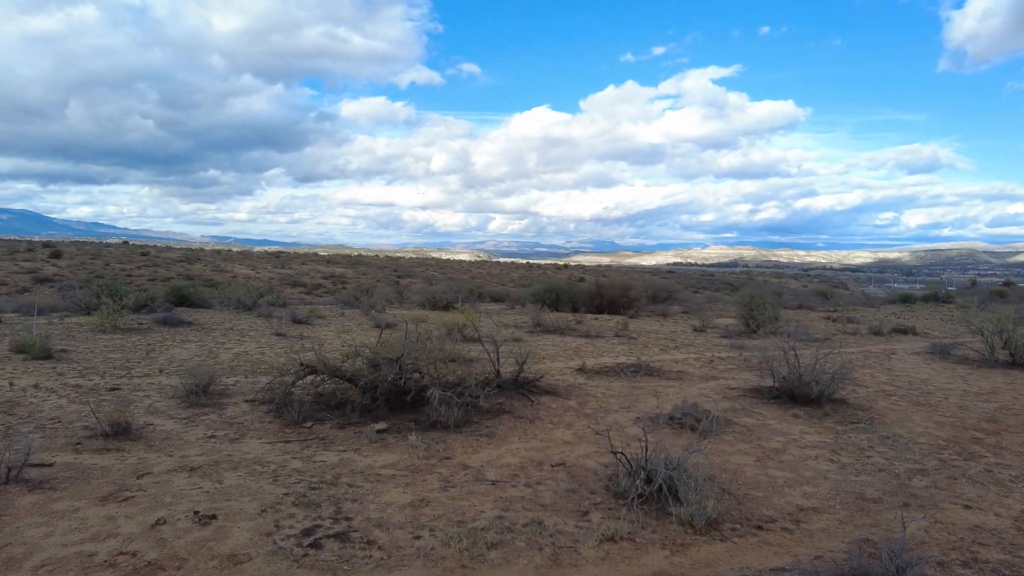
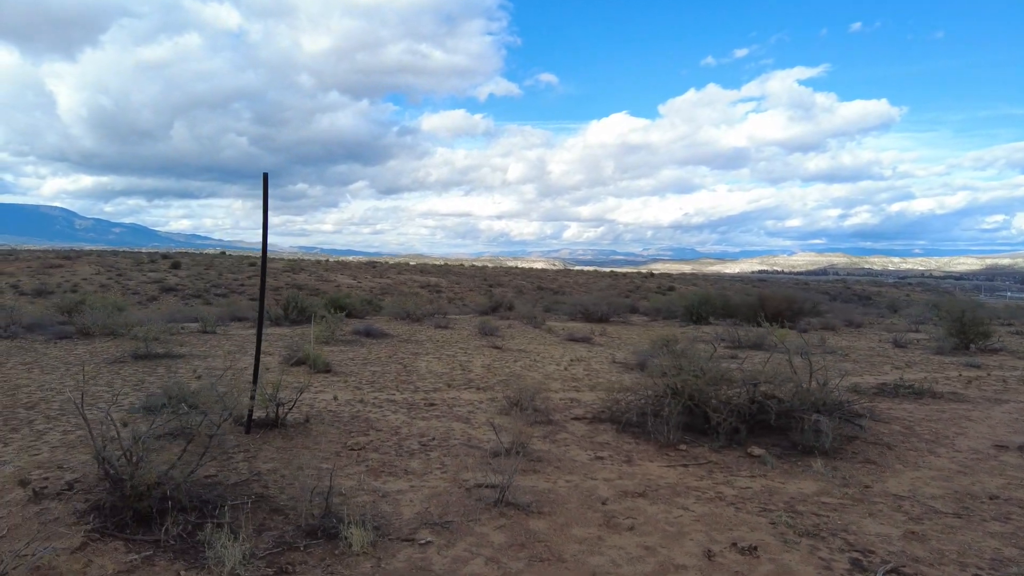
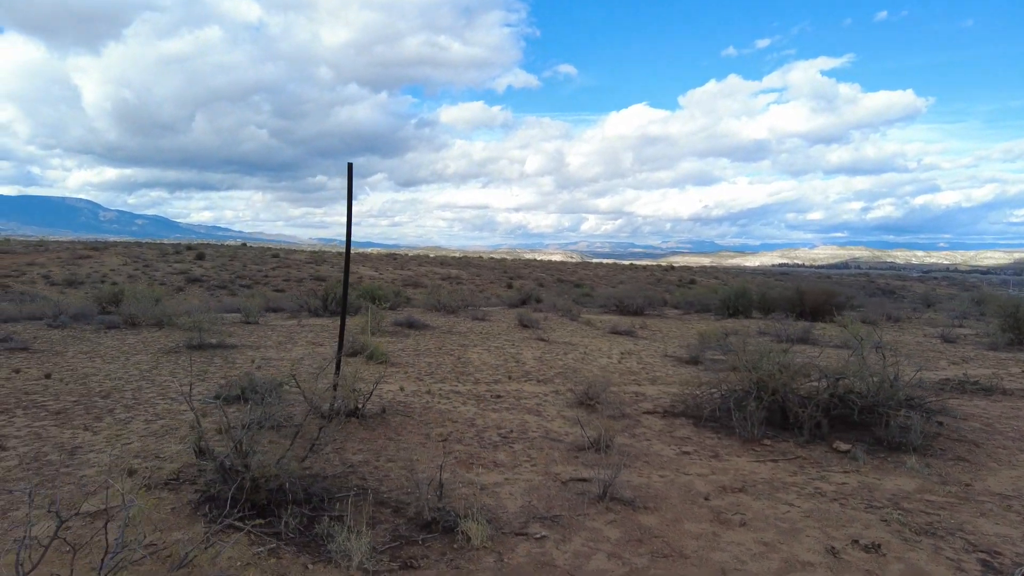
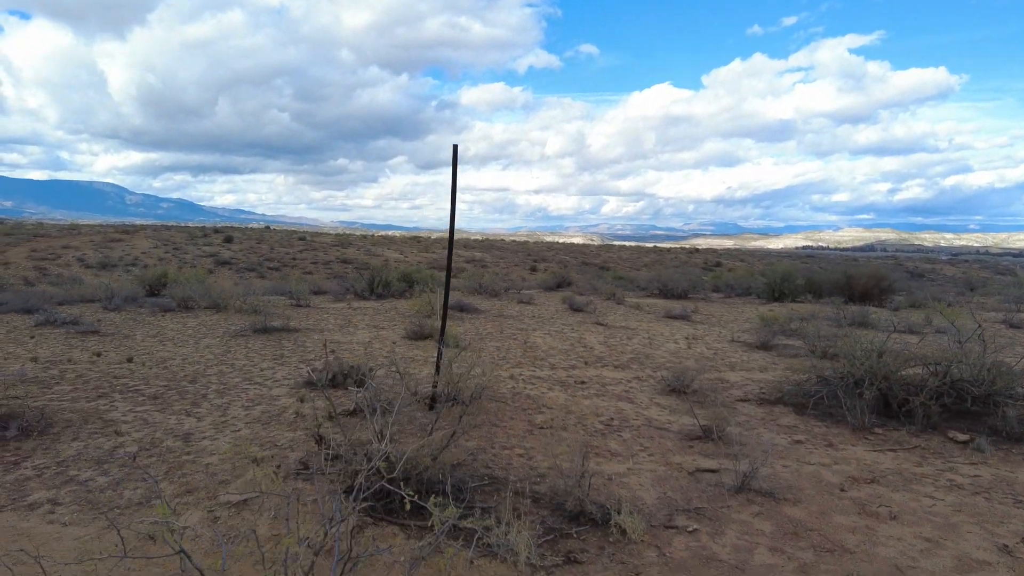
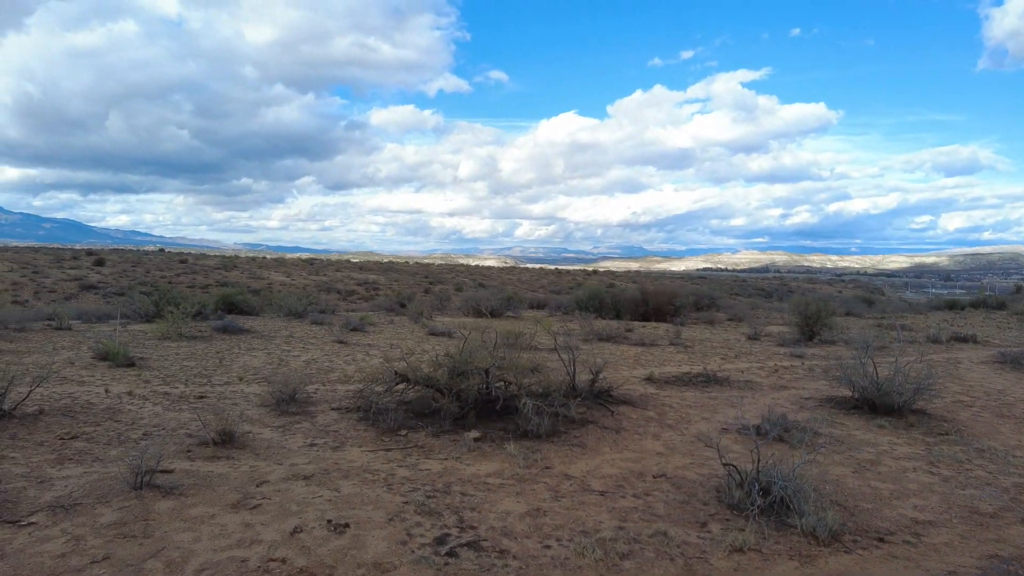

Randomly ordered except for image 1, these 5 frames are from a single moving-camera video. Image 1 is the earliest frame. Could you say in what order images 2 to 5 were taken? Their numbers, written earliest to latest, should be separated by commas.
5, 2, 3, 4
